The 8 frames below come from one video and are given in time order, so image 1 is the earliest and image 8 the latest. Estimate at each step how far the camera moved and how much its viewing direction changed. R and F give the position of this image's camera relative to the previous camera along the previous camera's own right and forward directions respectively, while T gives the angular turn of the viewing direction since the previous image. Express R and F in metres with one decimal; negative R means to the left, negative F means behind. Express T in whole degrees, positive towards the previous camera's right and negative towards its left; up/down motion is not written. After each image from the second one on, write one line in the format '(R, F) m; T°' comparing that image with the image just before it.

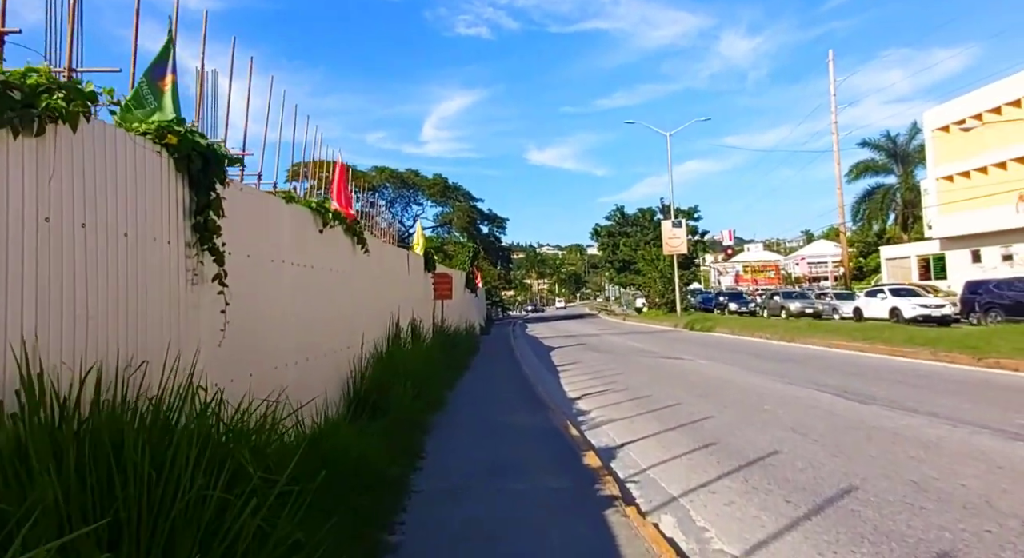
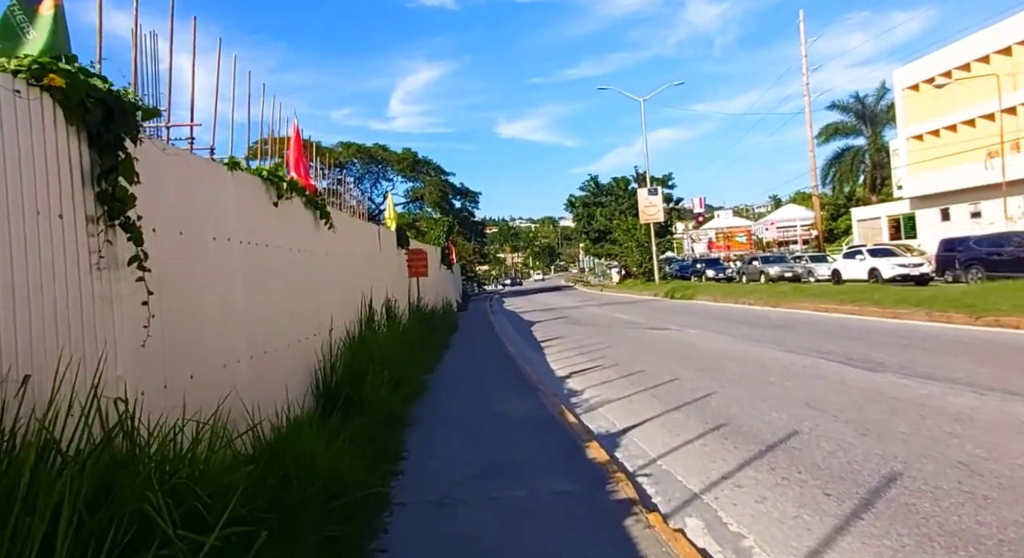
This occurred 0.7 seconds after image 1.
(-0.1, +0.9) m; +2°
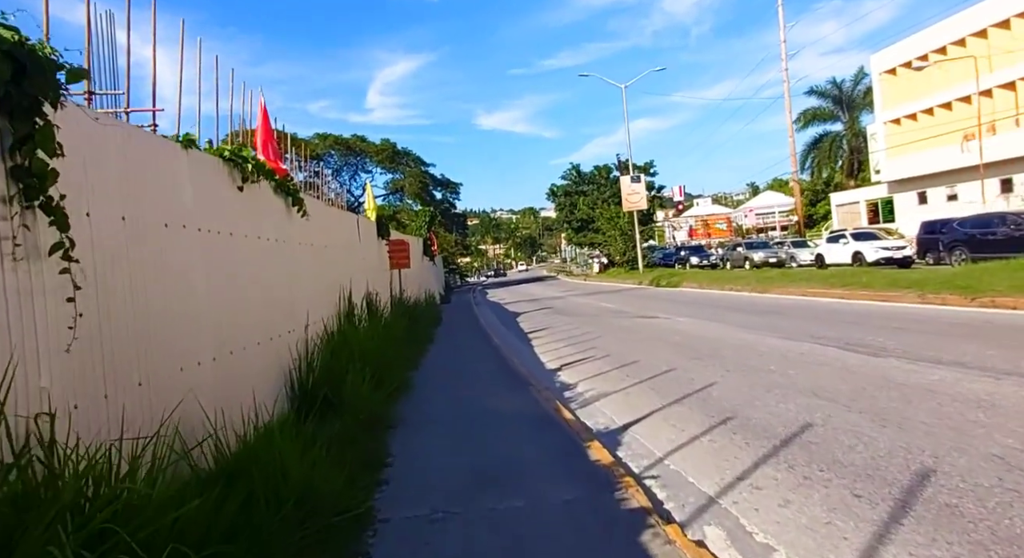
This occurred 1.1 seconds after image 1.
(-0.1, +0.5) m; +2°
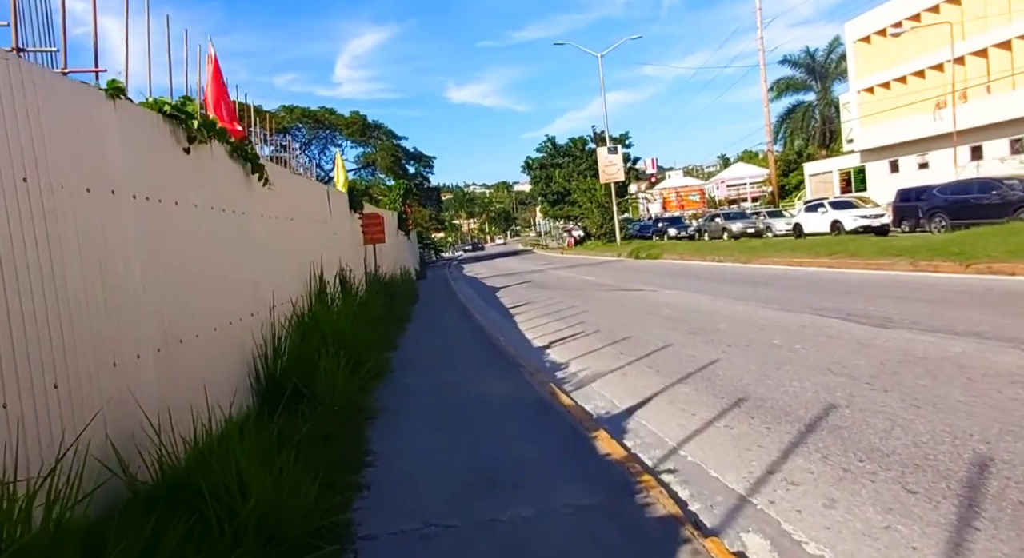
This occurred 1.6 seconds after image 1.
(-0.2, +0.7) m; +2°
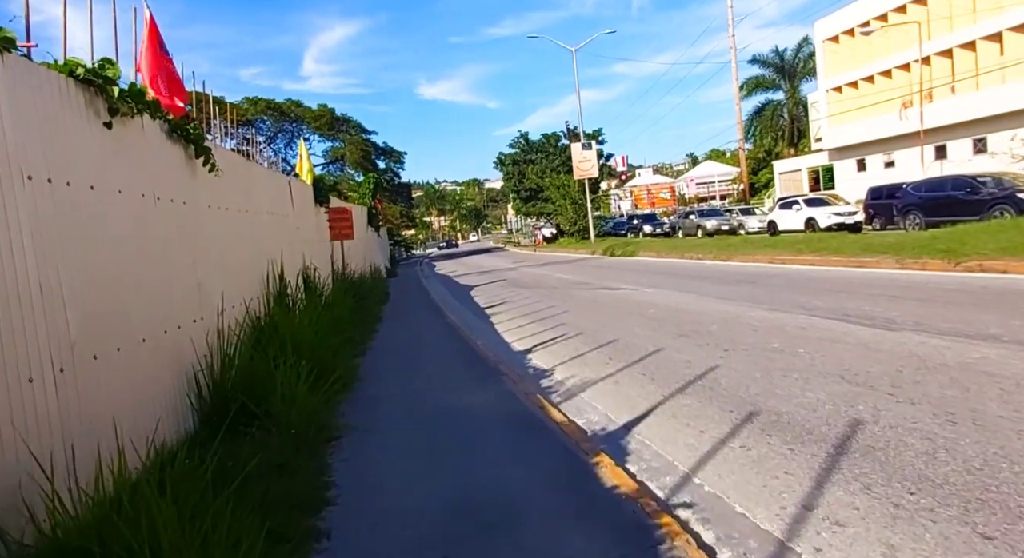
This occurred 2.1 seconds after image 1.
(-0.1, +0.8) m; +3°
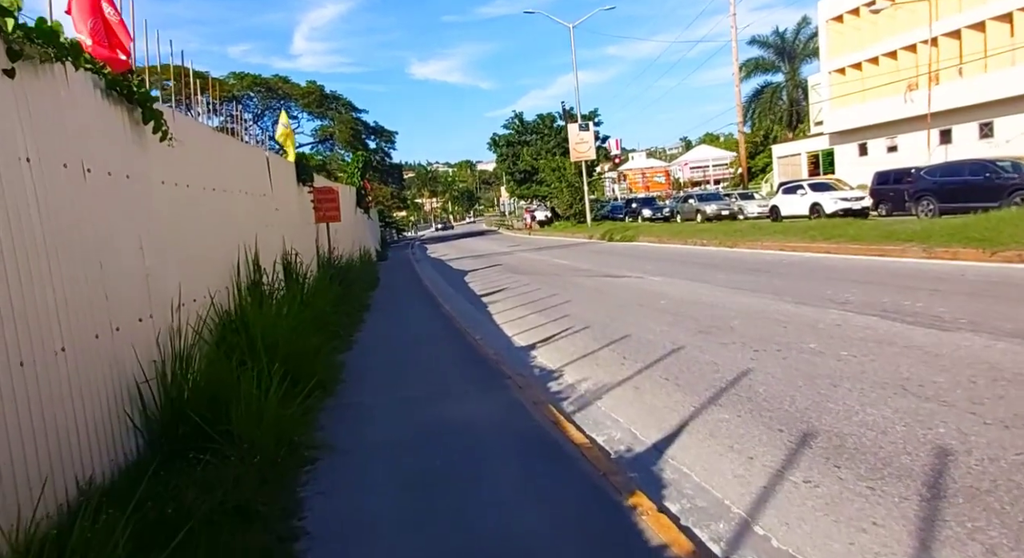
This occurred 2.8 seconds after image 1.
(-0.2, +1.0) m; +1°
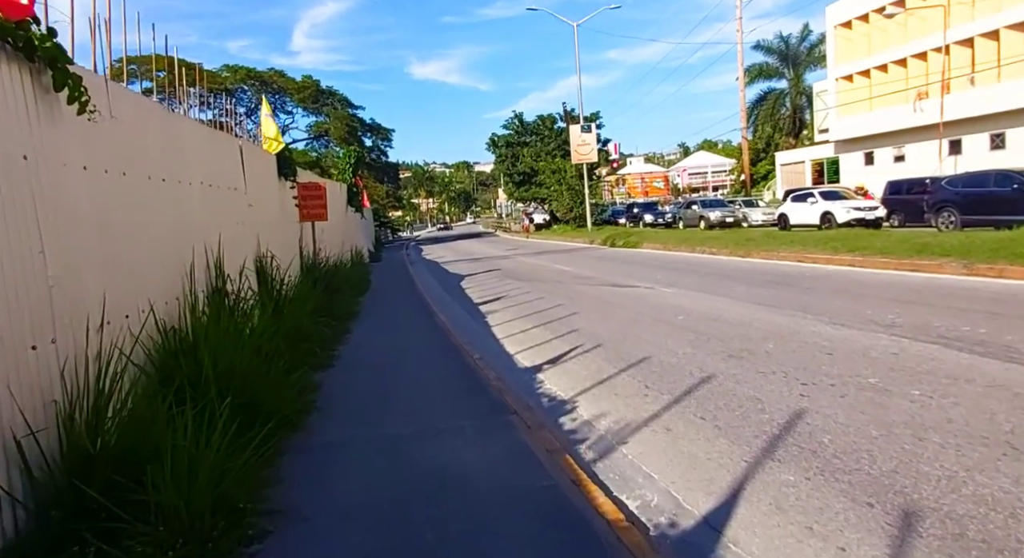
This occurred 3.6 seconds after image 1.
(-0.1, +1.1) m; 0°
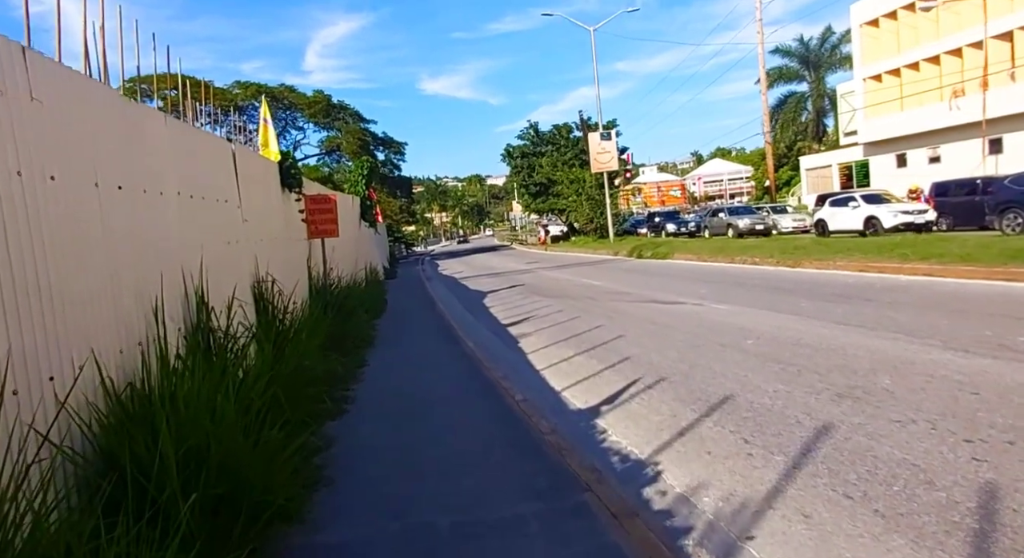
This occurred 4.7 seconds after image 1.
(-0.4, +1.5) m; -1°
